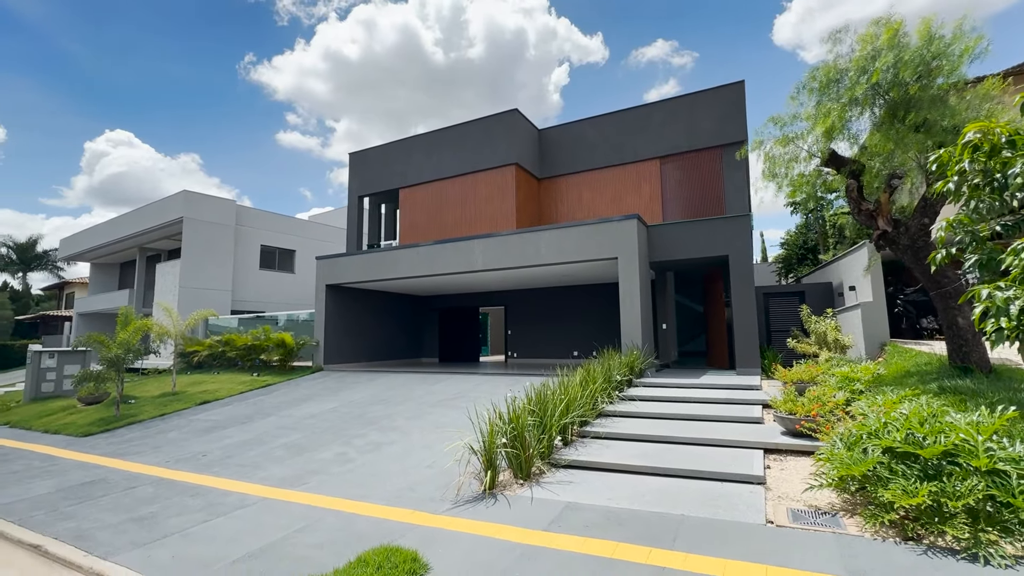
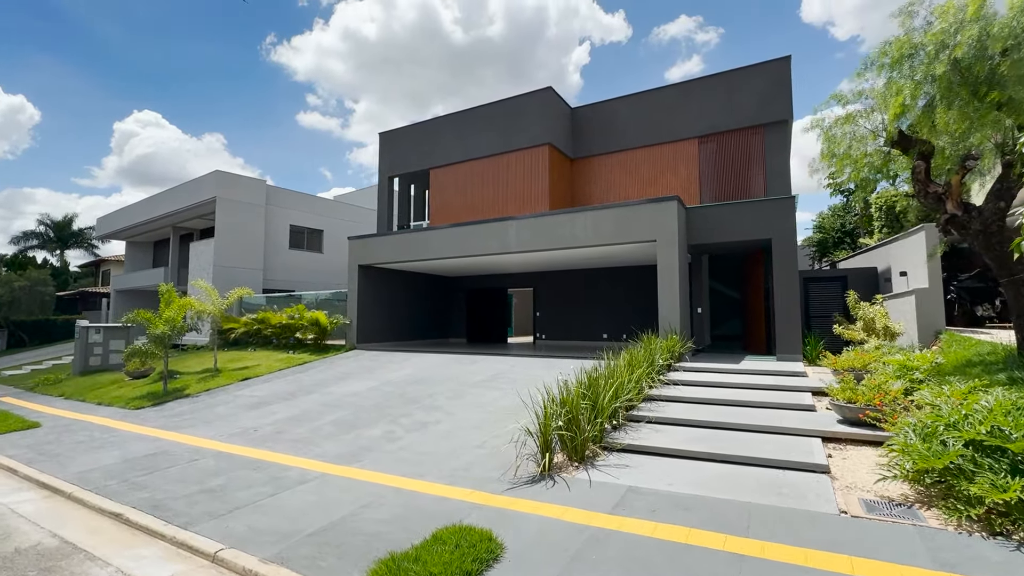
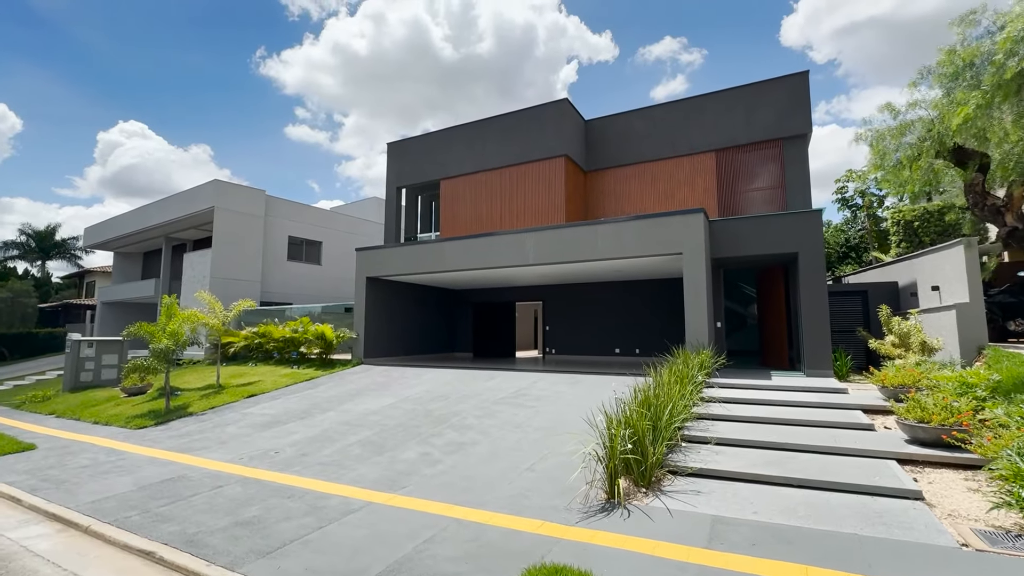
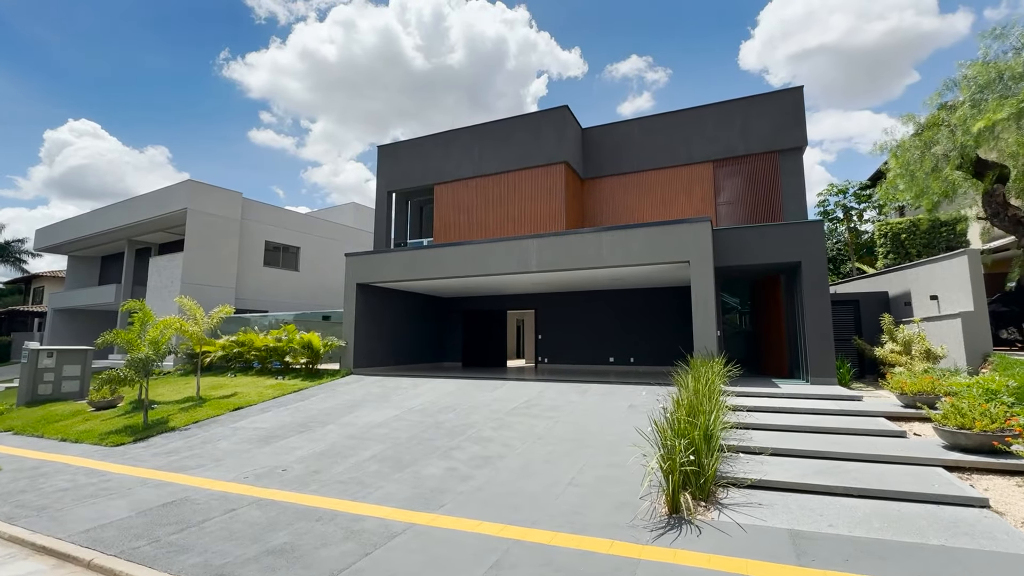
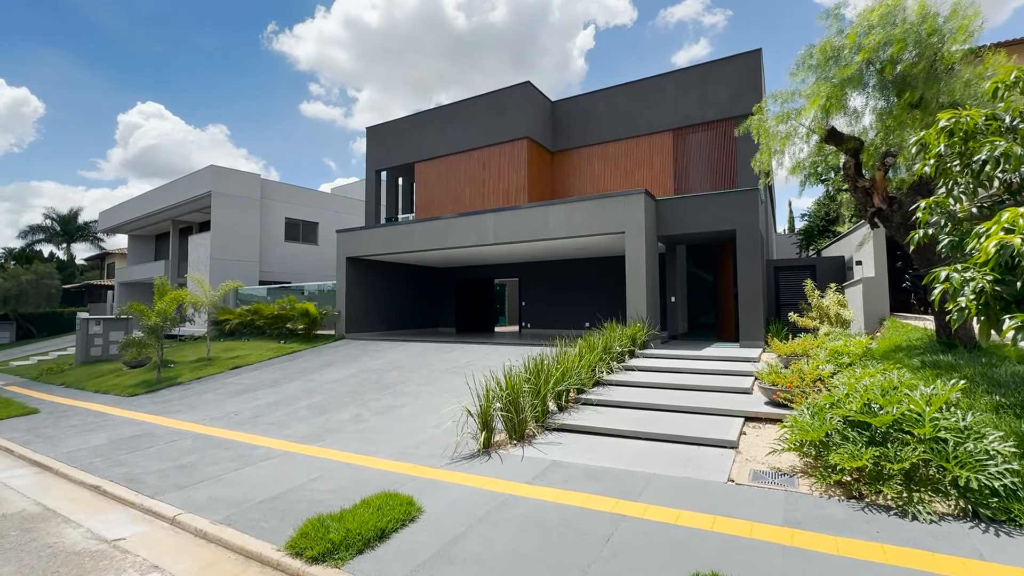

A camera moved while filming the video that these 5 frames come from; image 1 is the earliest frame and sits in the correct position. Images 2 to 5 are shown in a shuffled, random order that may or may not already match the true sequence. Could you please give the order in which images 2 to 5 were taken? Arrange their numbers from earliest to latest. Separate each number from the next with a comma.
5, 2, 3, 4
